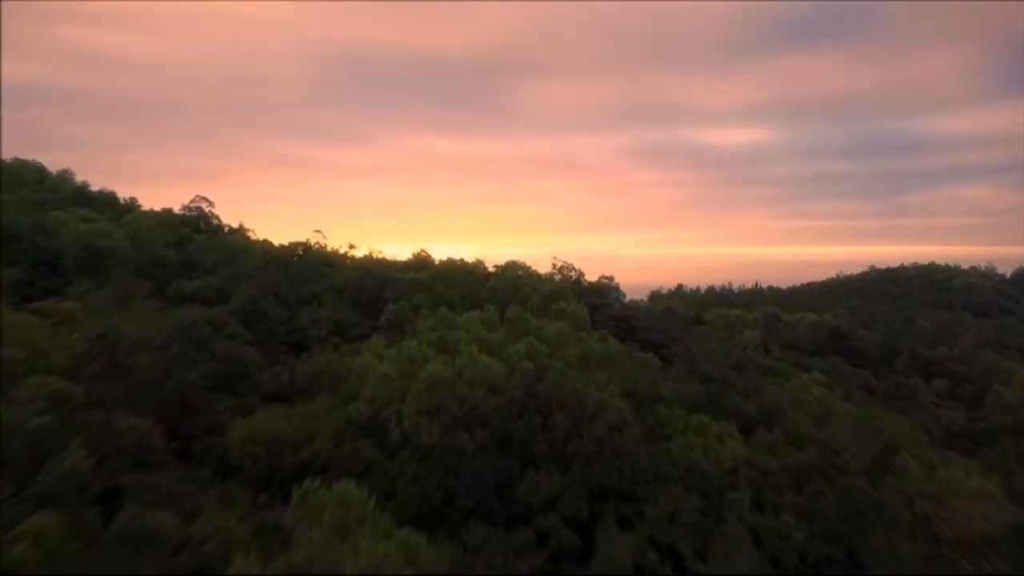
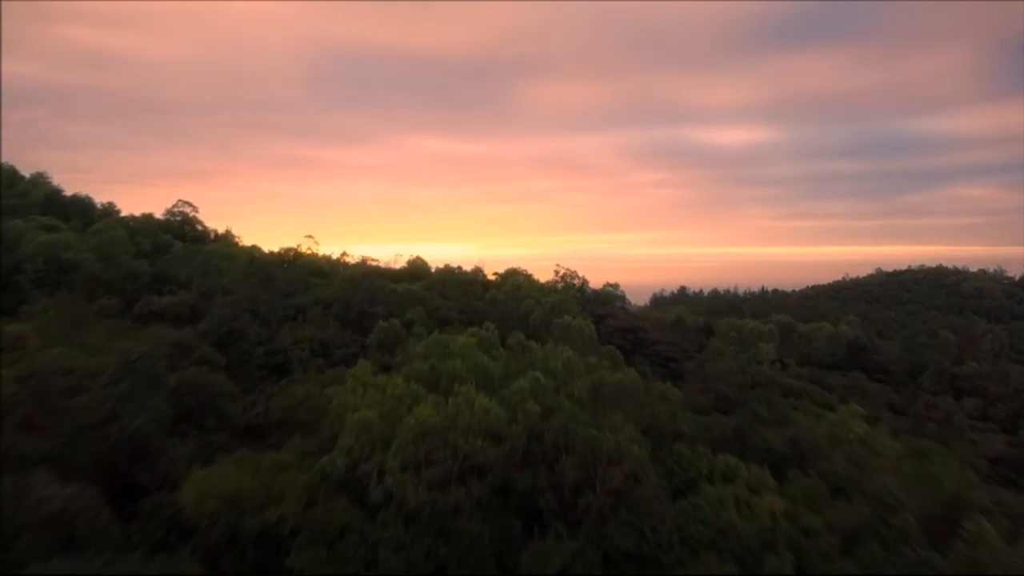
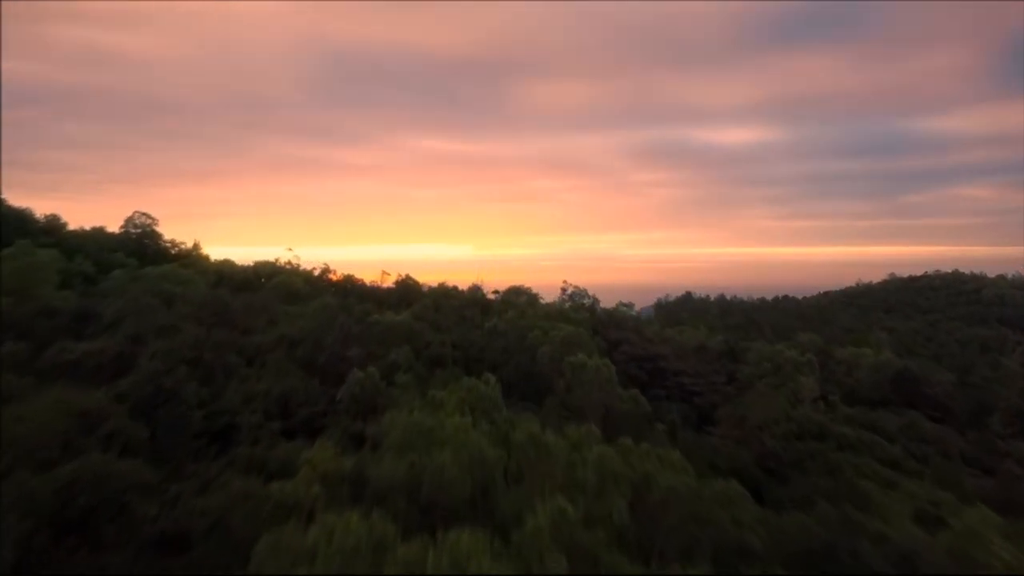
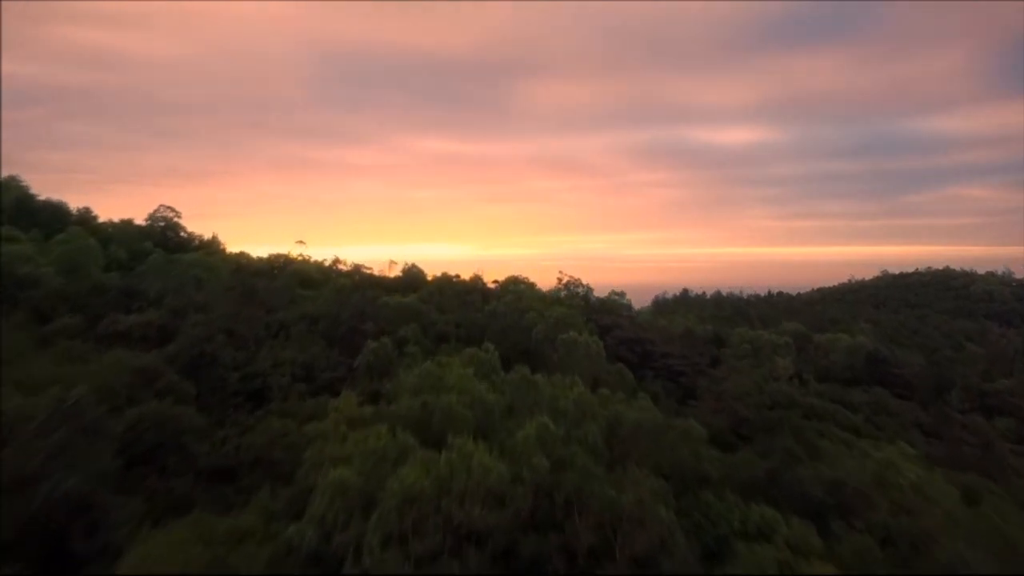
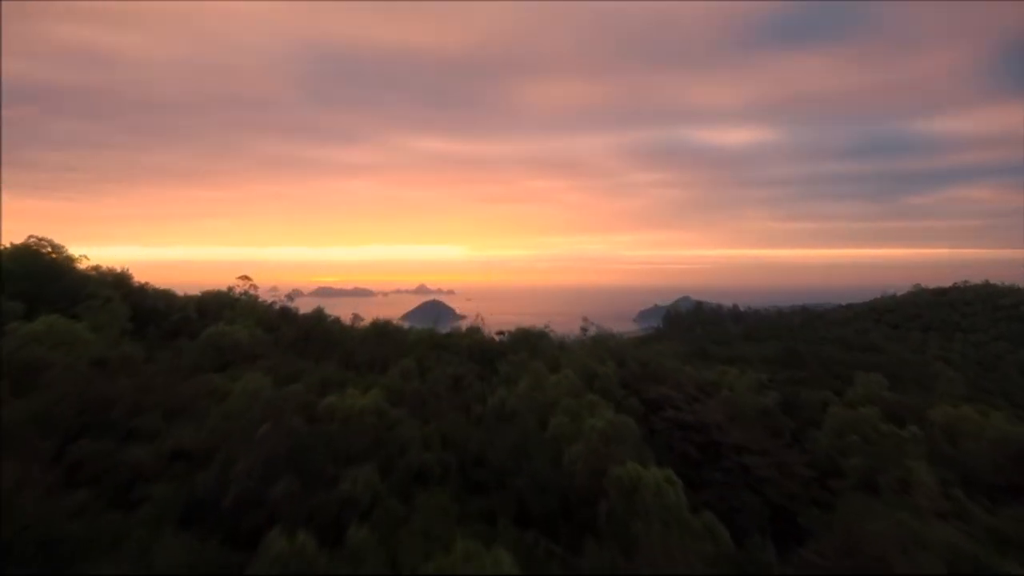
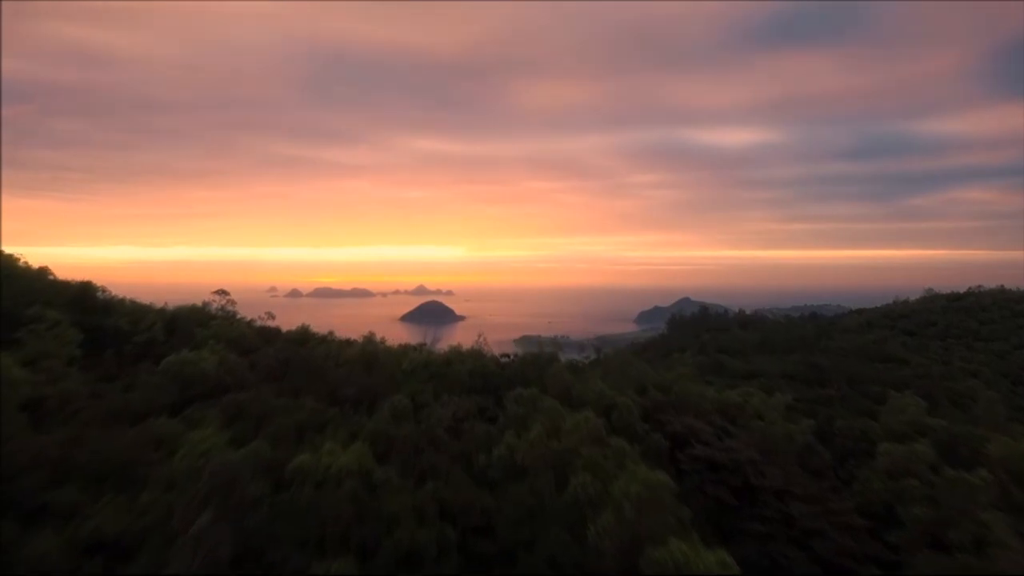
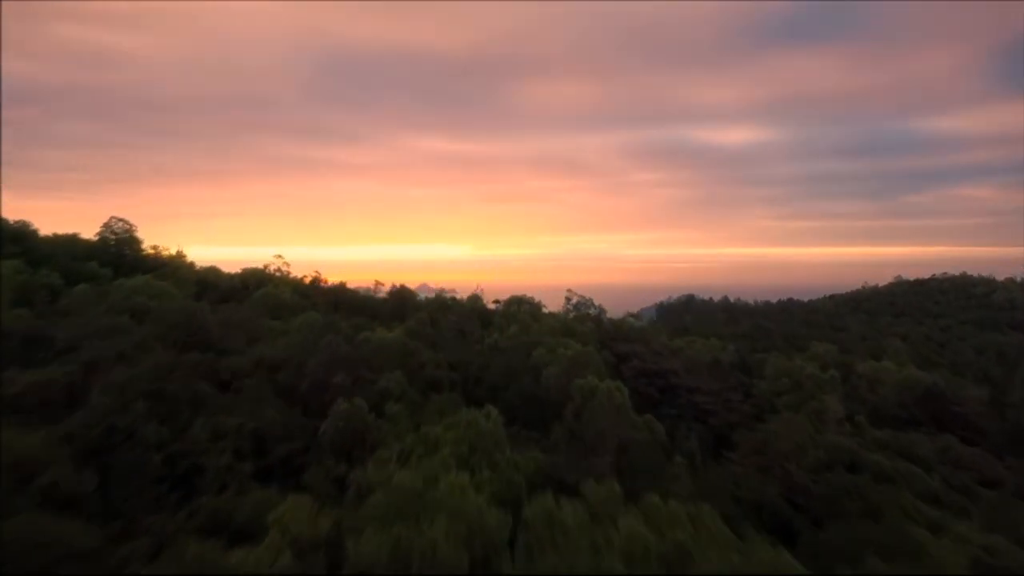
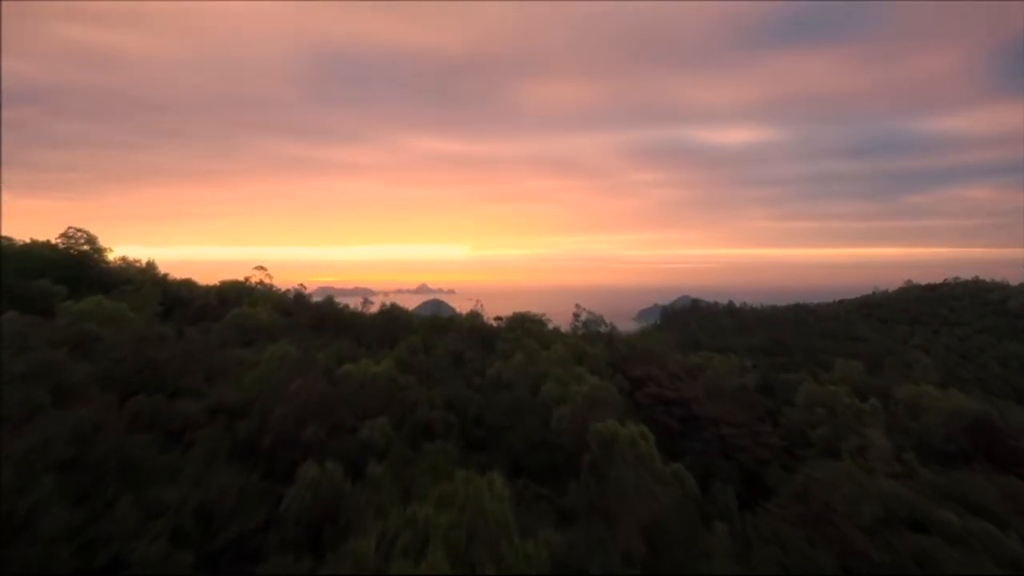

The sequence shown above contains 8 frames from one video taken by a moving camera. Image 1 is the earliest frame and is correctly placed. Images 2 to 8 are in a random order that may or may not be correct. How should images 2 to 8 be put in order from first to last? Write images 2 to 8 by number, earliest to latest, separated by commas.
2, 4, 3, 7, 8, 5, 6
